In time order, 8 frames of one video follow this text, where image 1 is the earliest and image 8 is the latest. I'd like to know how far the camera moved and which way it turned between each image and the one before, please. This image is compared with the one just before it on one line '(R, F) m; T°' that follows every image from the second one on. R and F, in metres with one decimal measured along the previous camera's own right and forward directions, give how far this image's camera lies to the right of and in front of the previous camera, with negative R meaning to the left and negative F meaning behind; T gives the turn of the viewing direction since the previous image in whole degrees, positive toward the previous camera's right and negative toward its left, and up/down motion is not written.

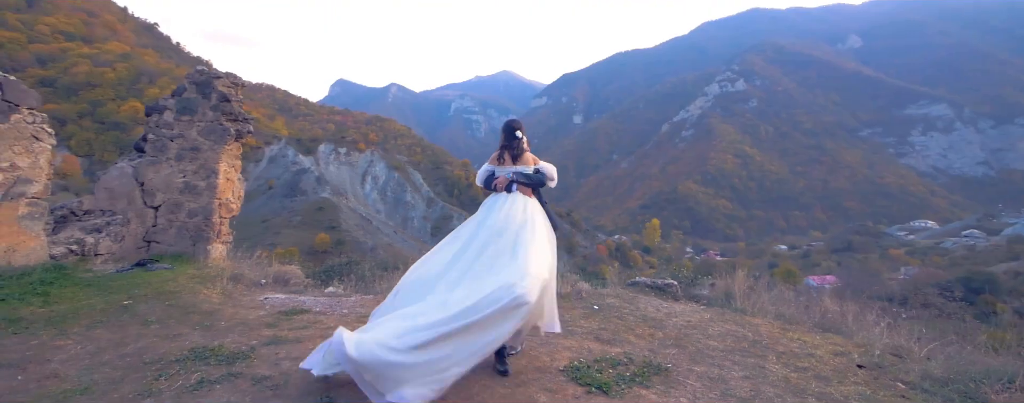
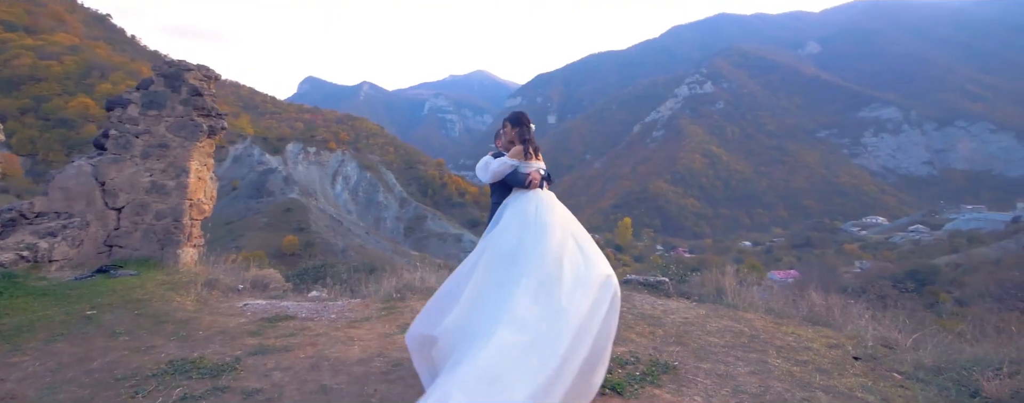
(-0.3, +0.1) m; +4°
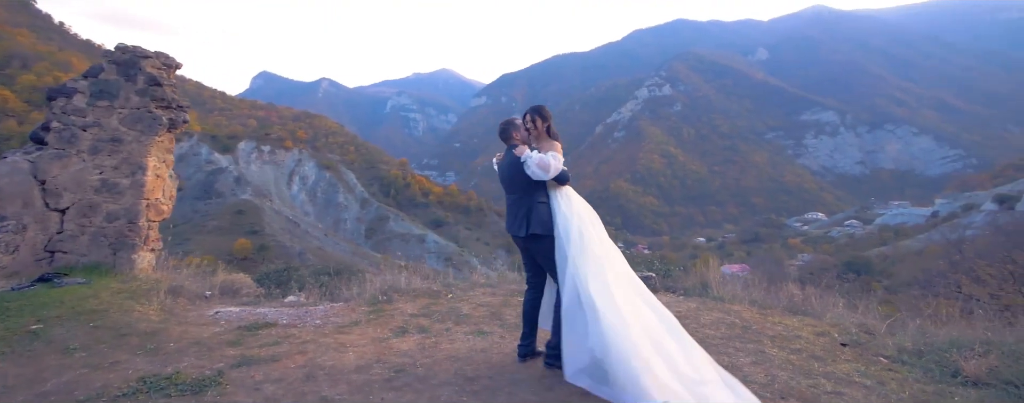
(-0.4, +0.1) m; +5°
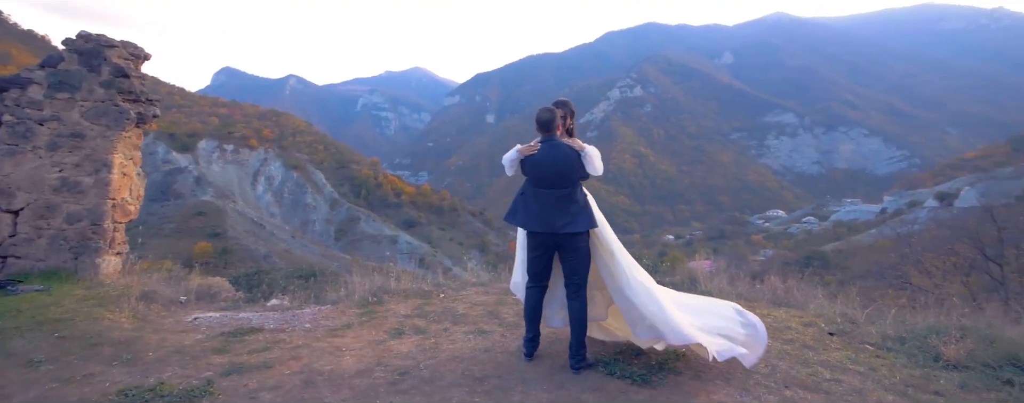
(-0.3, +0.1) m; +4°
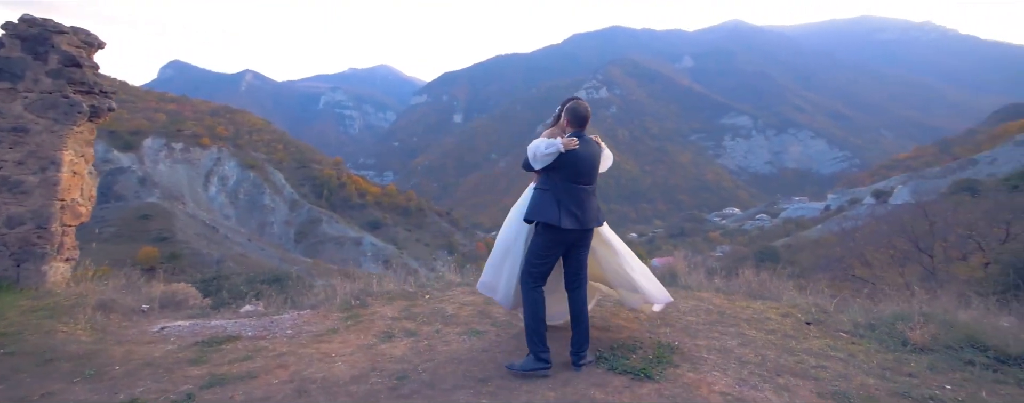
(-0.3, +0.1) m; +5°
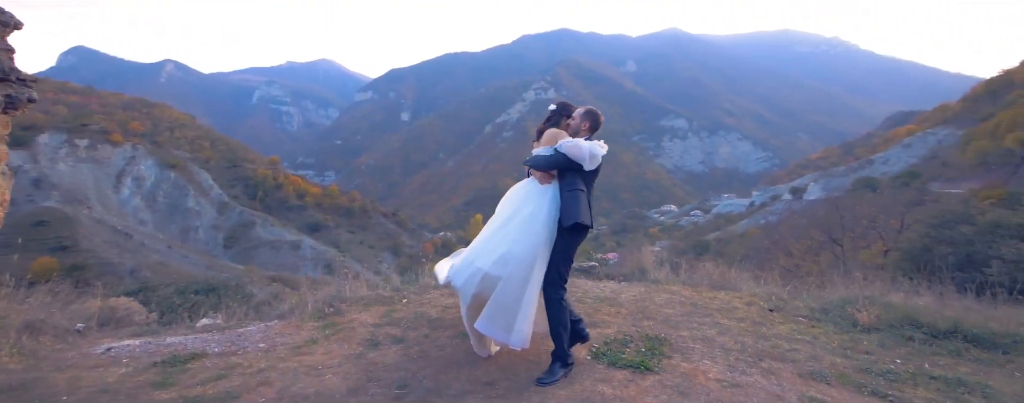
(-0.4, 0.0) m; +7°
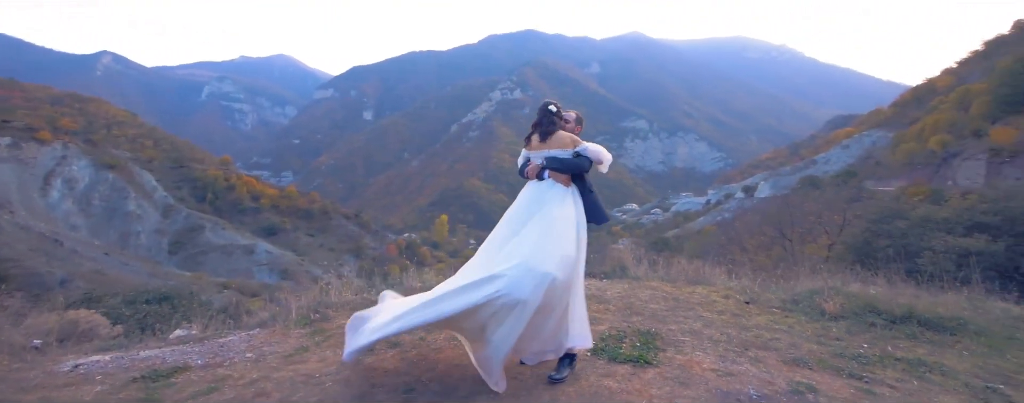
(-0.3, 0.0) m; +5°
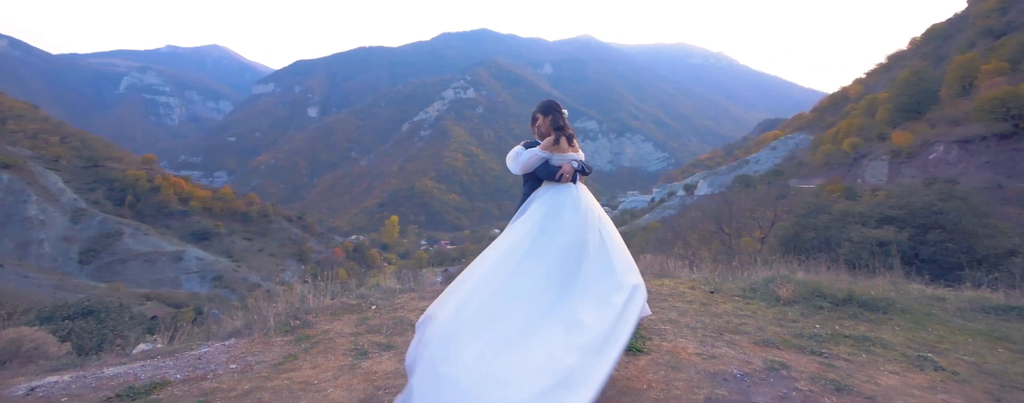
(-0.4, -0.1) m; +7°
